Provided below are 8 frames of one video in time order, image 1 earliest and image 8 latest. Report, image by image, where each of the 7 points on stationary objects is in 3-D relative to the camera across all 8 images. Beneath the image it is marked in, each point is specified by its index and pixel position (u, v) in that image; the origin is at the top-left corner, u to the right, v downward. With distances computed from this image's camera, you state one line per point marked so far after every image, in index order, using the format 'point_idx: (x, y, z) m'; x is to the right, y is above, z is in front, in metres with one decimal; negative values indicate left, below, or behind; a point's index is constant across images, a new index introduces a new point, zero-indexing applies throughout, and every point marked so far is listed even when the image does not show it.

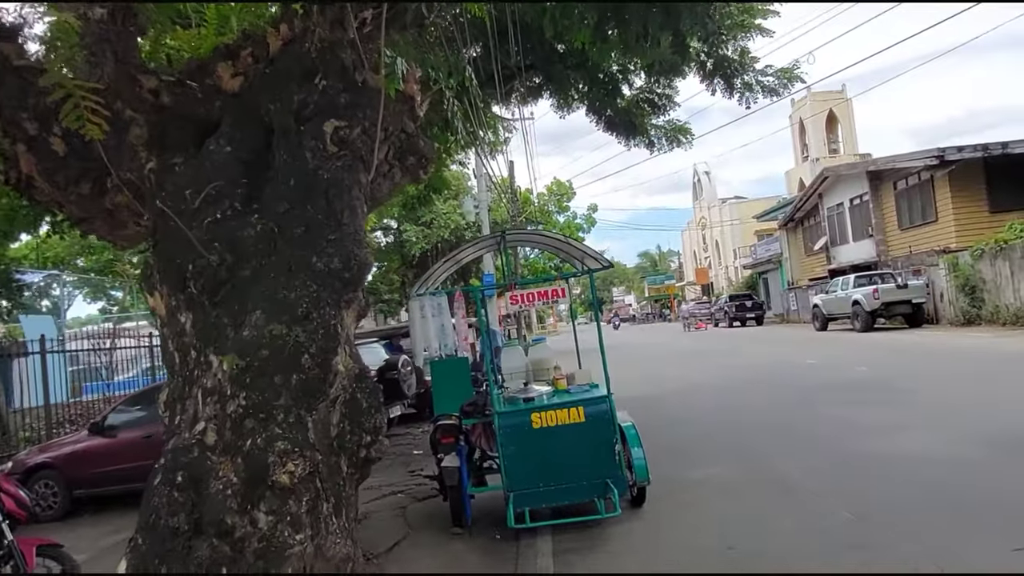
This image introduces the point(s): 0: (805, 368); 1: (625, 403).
0: (+5.1, -1.4, +12.2) m
1: (+1.6, -1.5, +9.7) m
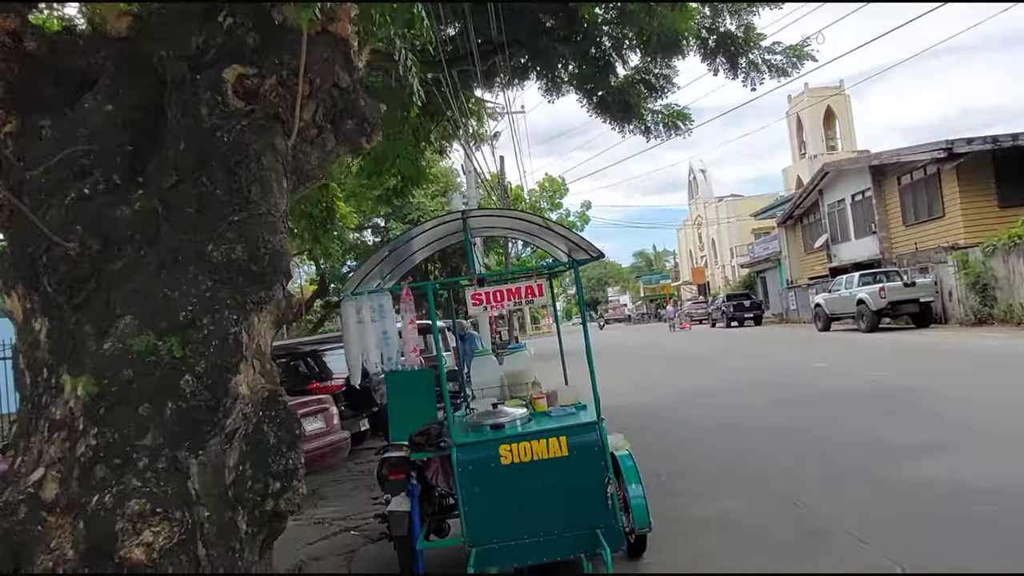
0: (+4.8, -1.4, +11.4) m
1: (+1.4, -1.5, +8.9) m
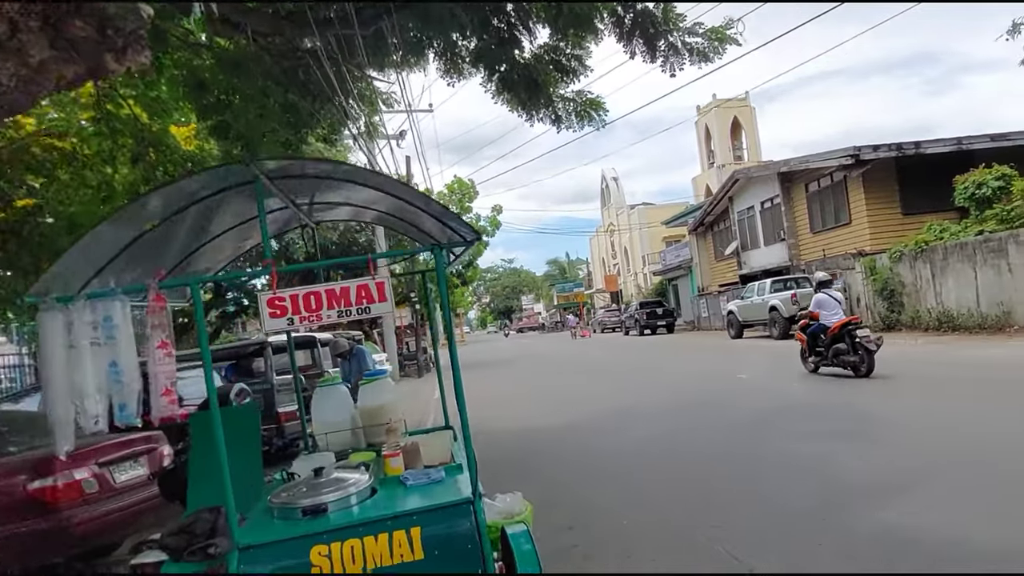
0: (+3.4, -1.5, +10.8) m
1: (+0.2, -1.6, +7.9) m
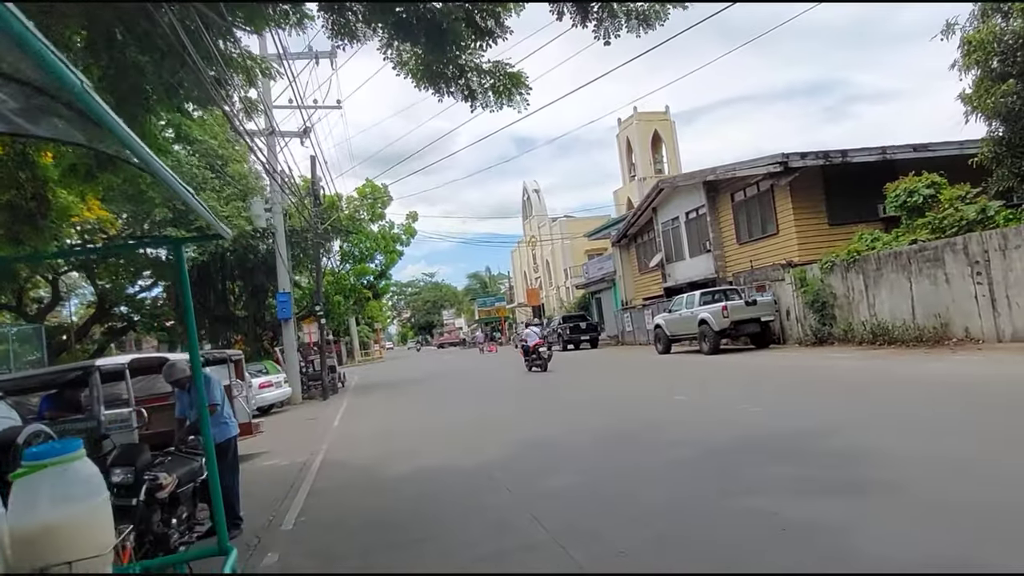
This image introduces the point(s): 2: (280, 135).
0: (+2.2, -1.6, +9.6) m
1: (-0.6, -1.7, +6.4) m
2: (-5.8, +3.8, +17.9) m
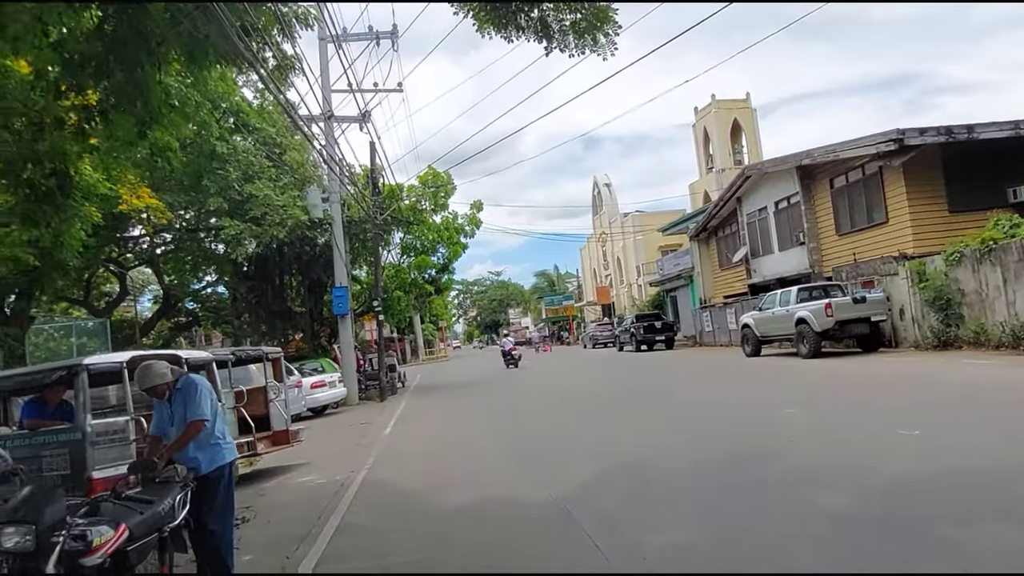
0: (+3.0, -1.5, +8.0) m
1: (-0.1, -1.5, +5.0) m
2: (-4.1, +4.0, +16.9) m
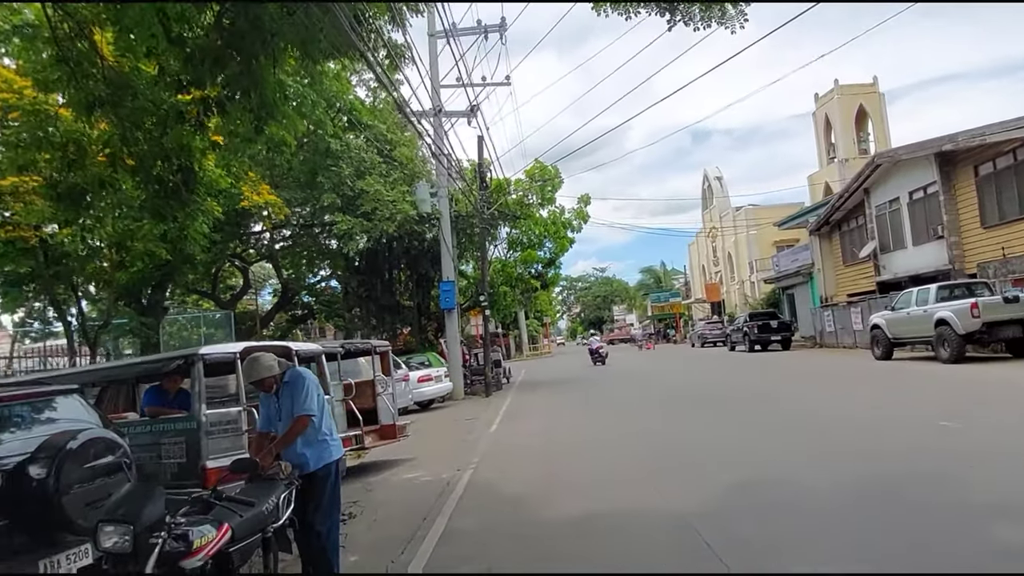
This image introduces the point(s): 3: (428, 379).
0: (+4.2, -1.5, +7.1) m
1: (+0.7, -1.5, +4.7) m
2: (-1.5, +4.1, +17.0) m
3: (-1.6, -1.8, +14.1) m
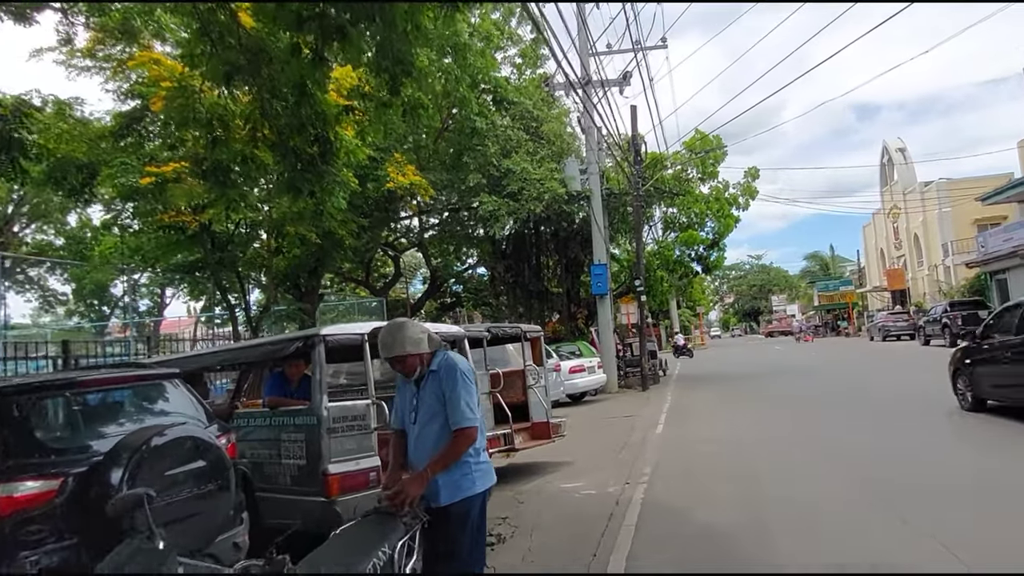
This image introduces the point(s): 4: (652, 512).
0: (+5.6, -1.3, +5.0) m
1: (+1.6, -1.3, +3.3) m
2: (+1.9, +4.5, +15.7) m
3: (+1.2, -1.5, +12.9) m
4: (+0.9, -1.5, +4.7) m
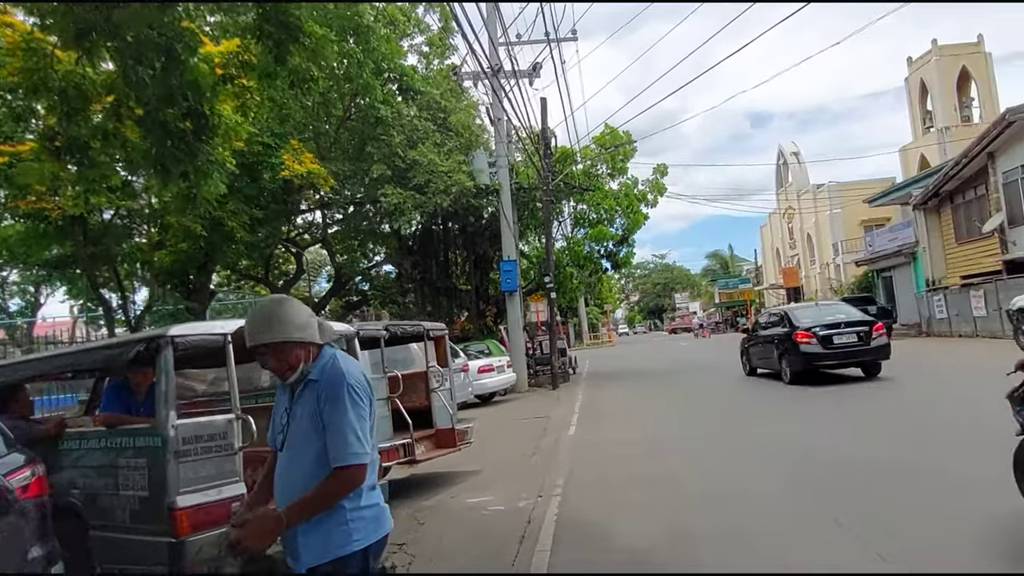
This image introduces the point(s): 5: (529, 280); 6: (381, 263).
0: (+4.9, -1.2, +5.0) m
1: (+1.2, -1.3, +2.8) m
2: (-0.1, +4.5, +15.2) m
3: (-0.4, -1.4, +12.4) m
4: (+0.3, -1.4, +4.2) m
5: (+0.4, +0.2, +19.3) m
6: (-3.7, +0.8, +19.8) m
